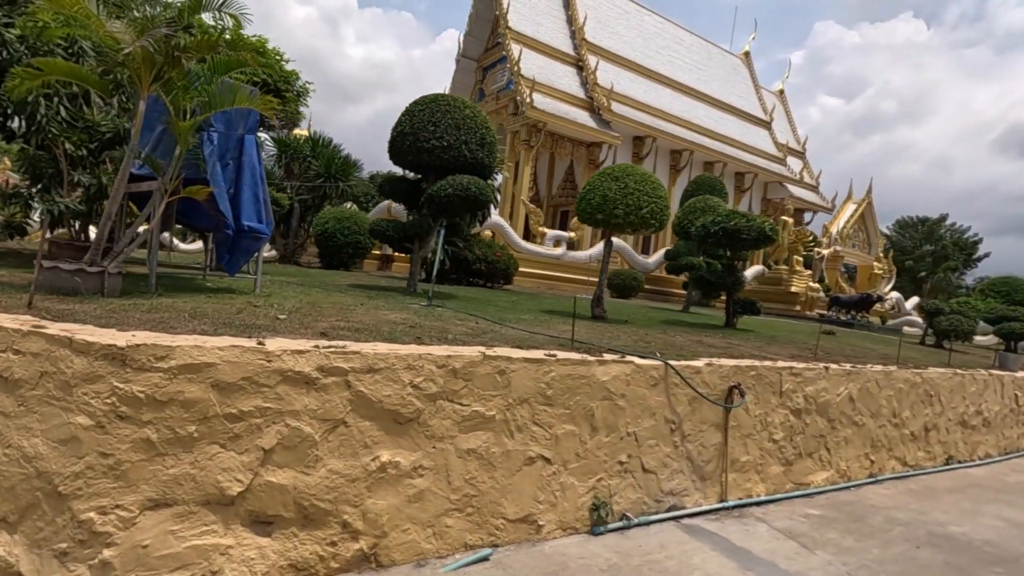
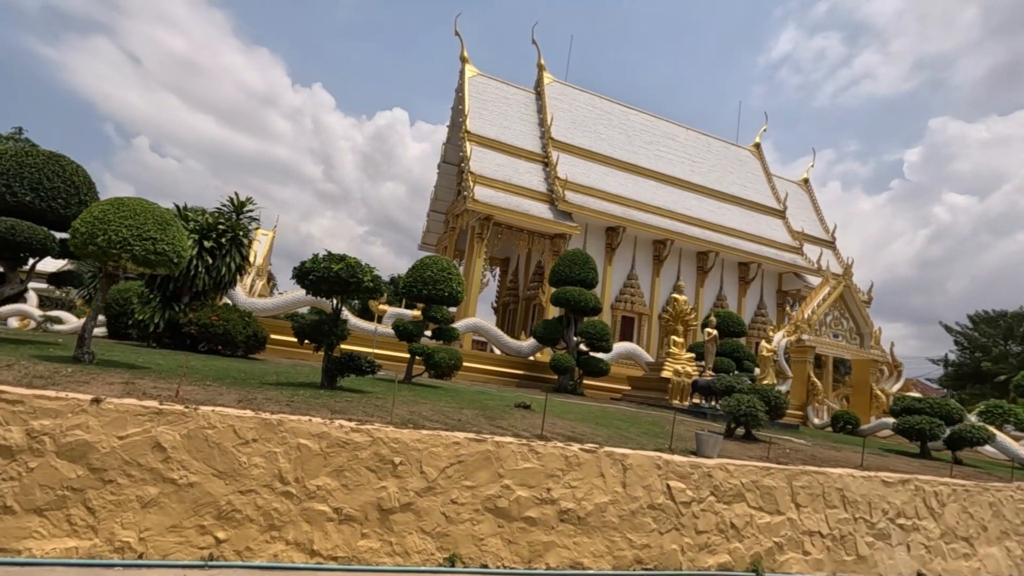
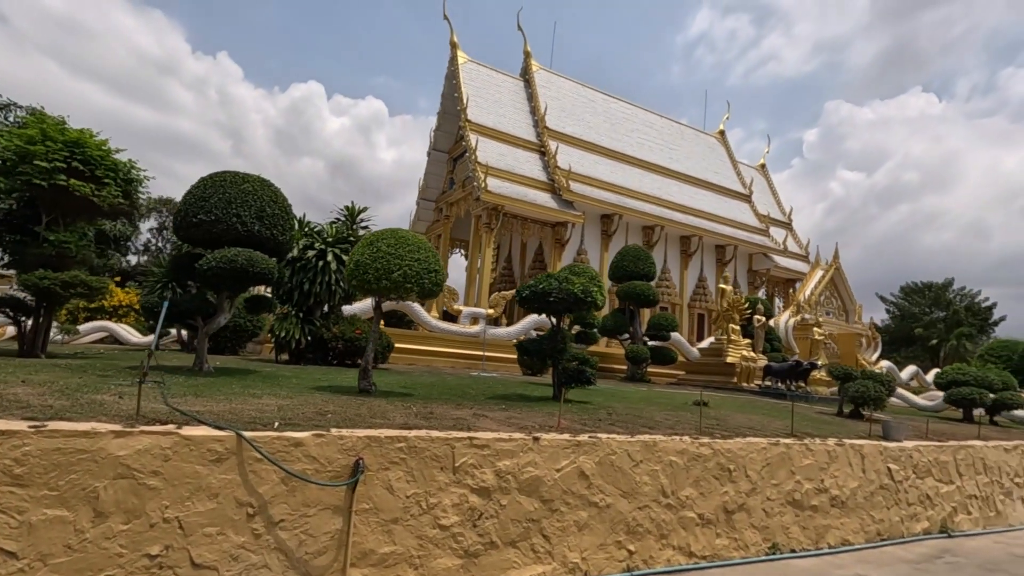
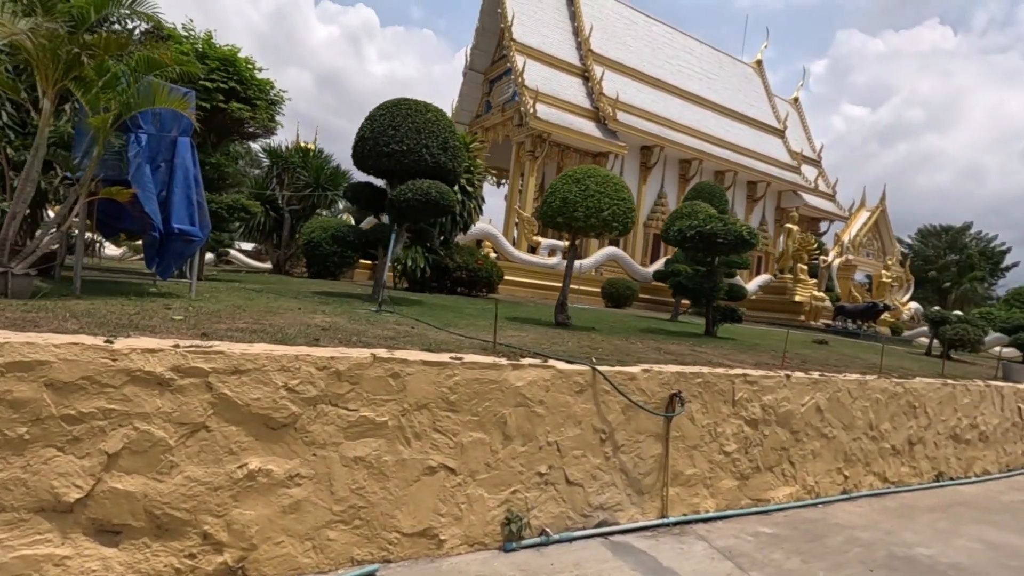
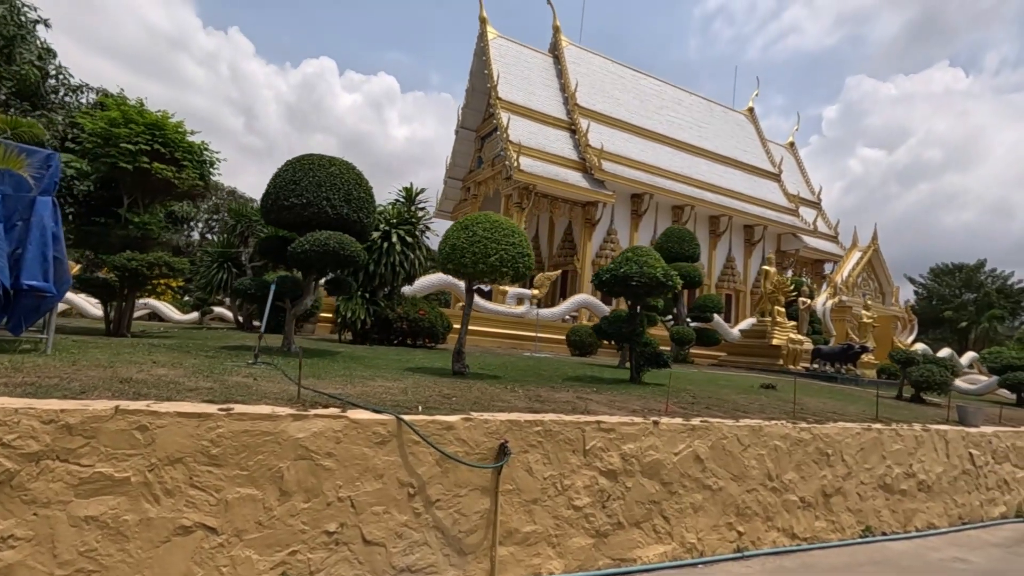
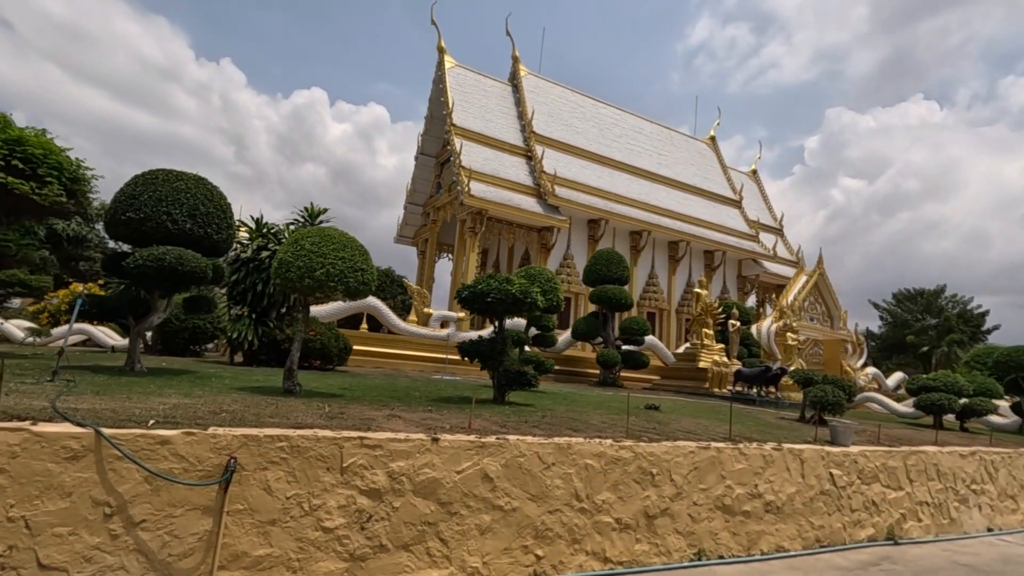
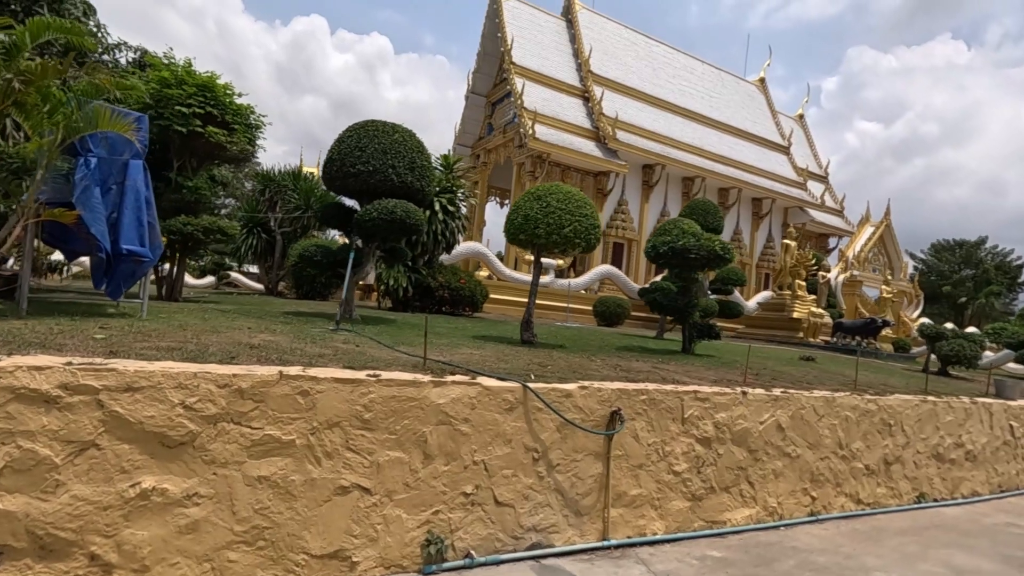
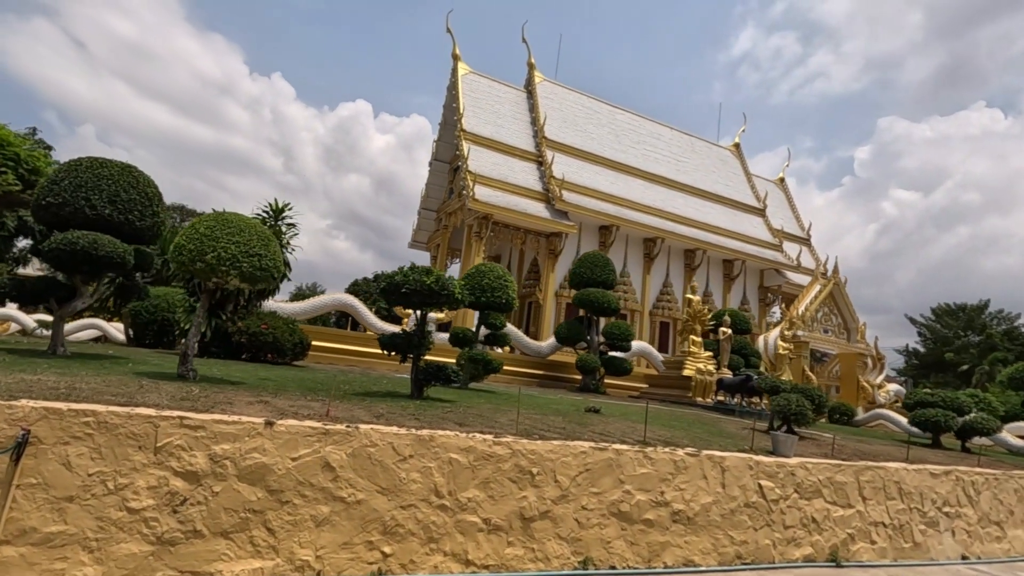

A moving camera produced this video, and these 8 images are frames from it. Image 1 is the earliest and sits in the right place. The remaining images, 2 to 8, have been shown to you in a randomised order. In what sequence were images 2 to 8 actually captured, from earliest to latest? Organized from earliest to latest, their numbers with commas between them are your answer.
4, 7, 5, 3, 6, 8, 2
